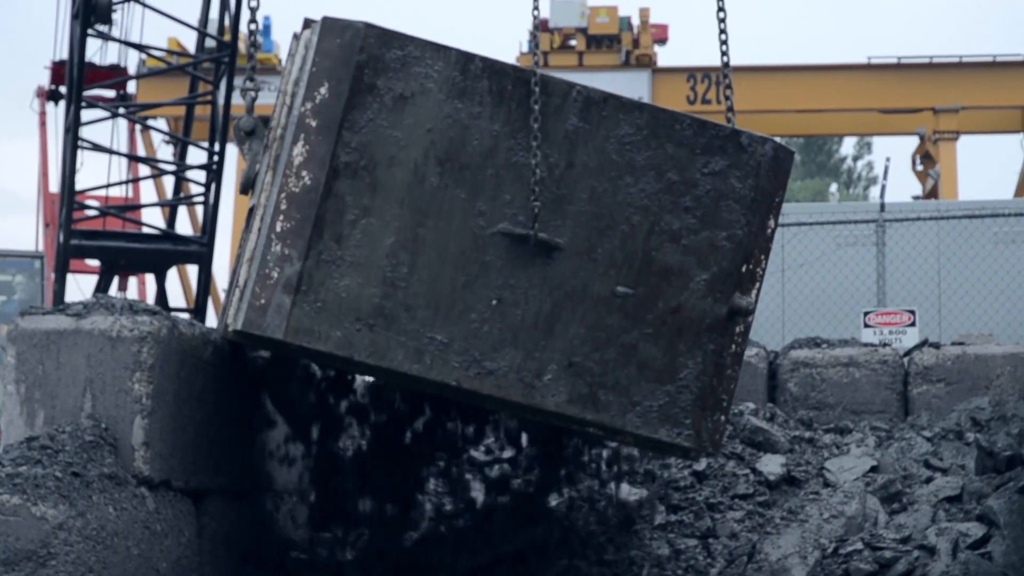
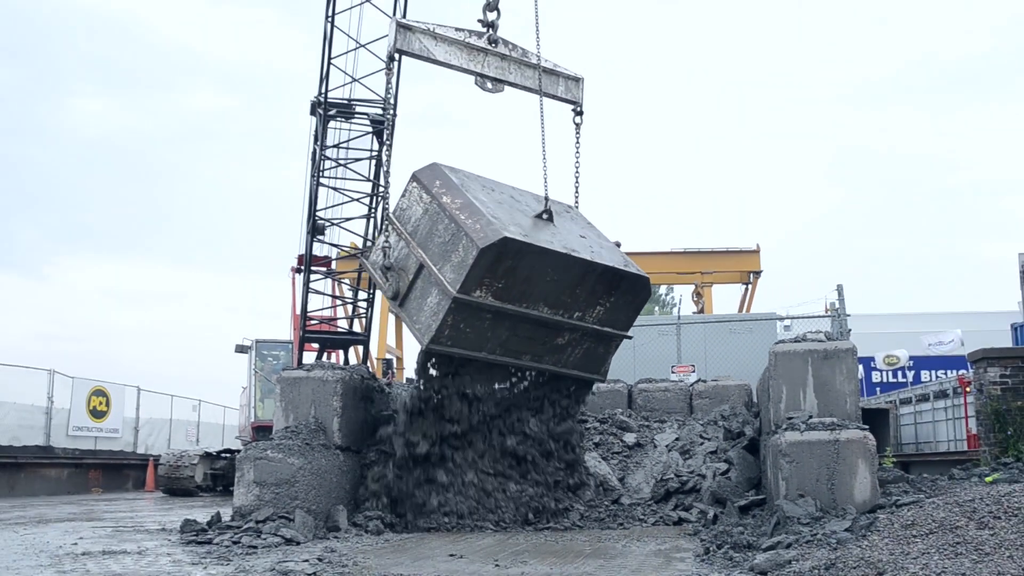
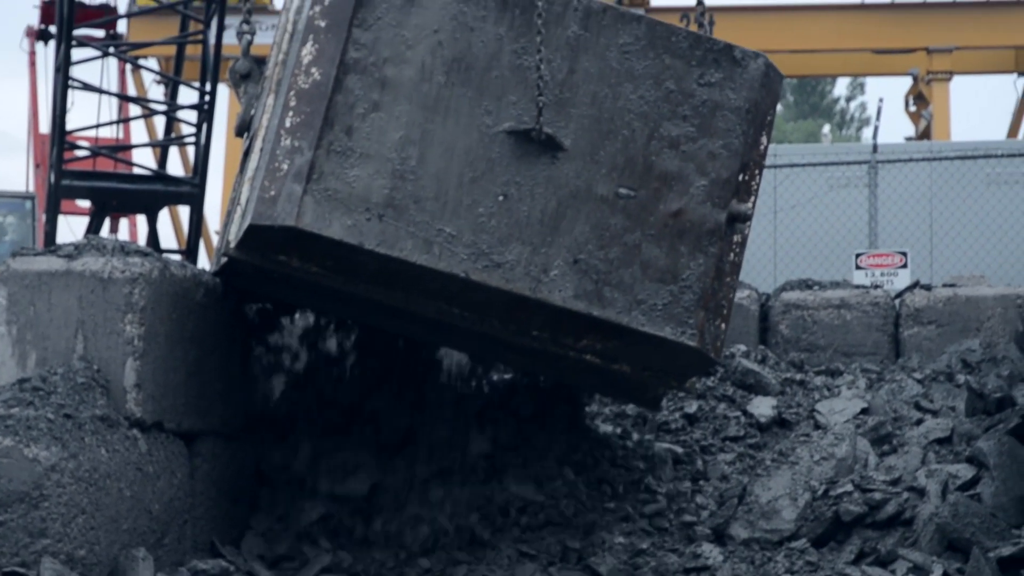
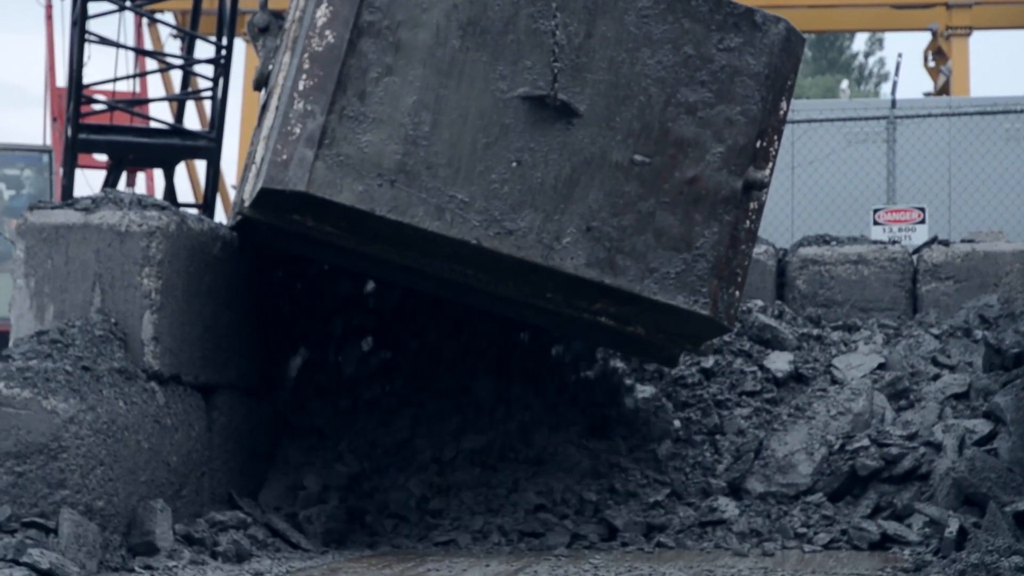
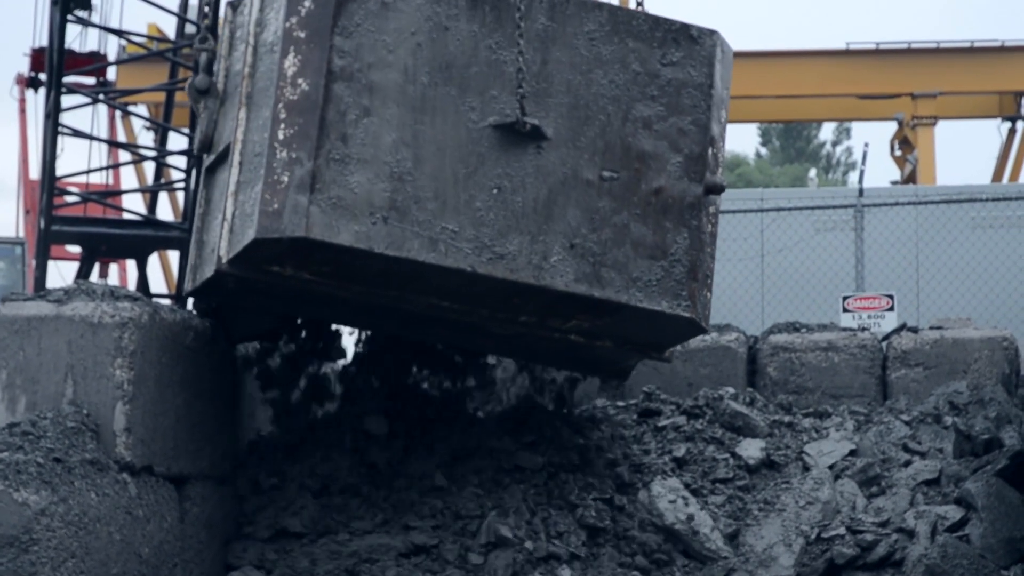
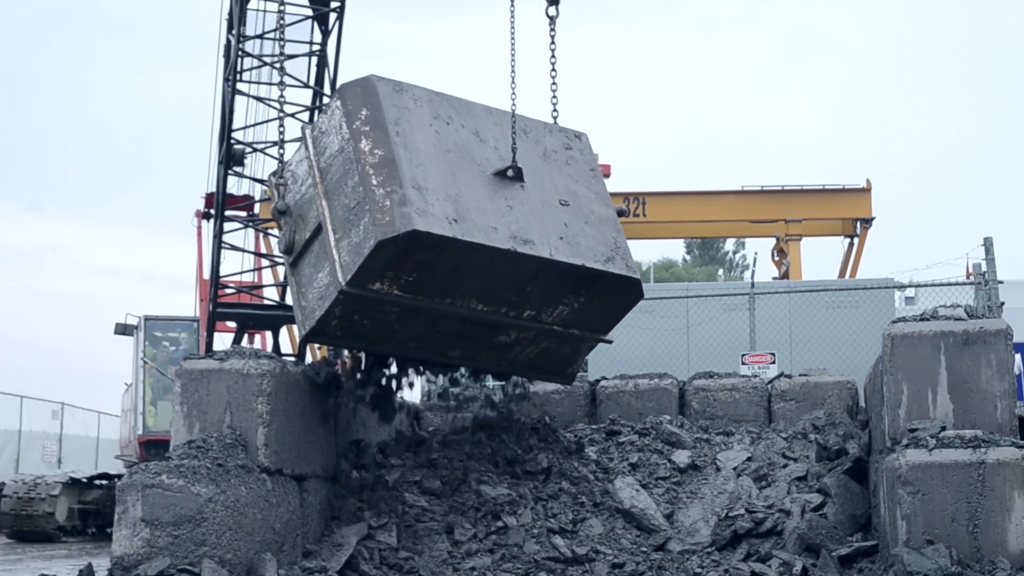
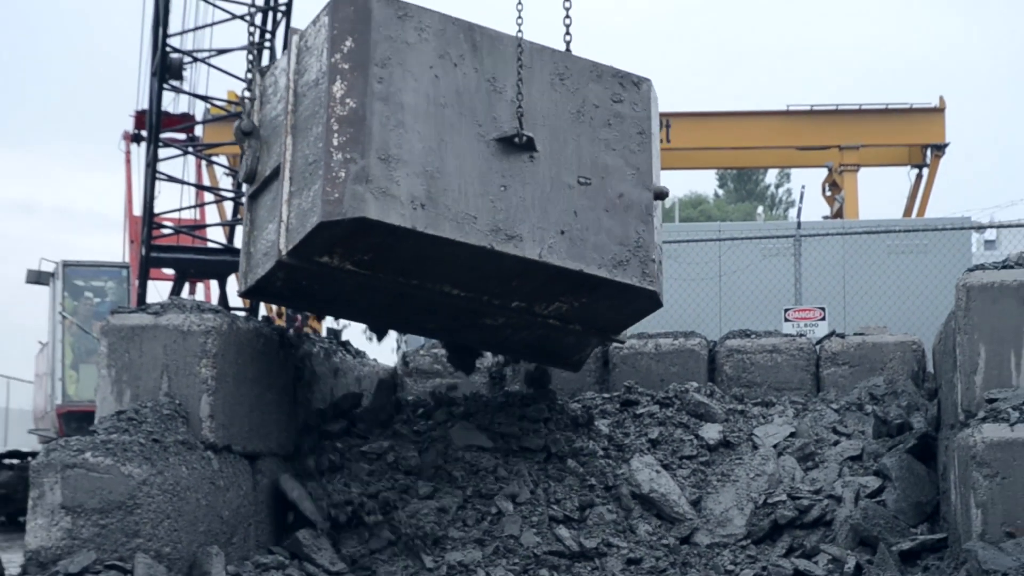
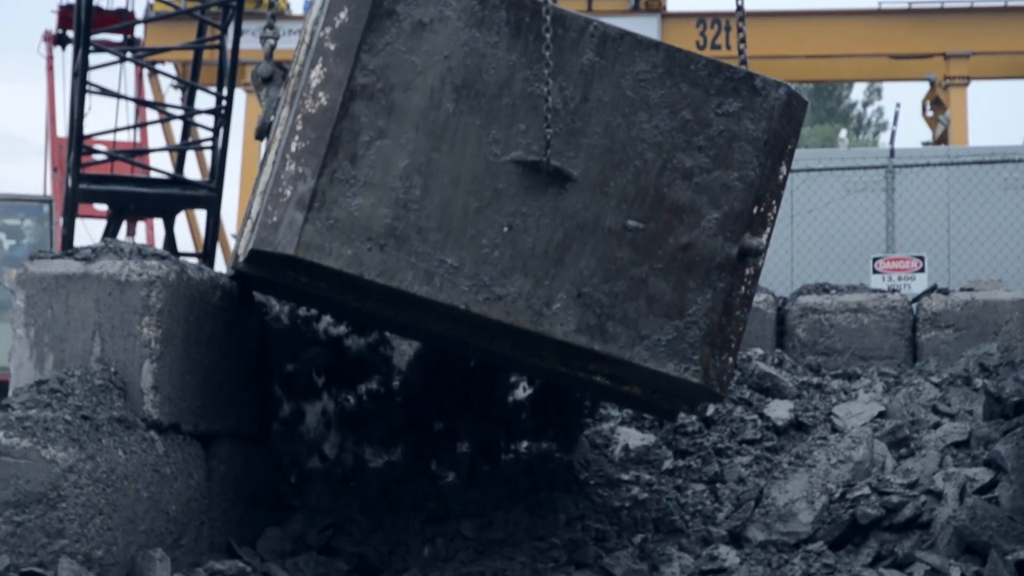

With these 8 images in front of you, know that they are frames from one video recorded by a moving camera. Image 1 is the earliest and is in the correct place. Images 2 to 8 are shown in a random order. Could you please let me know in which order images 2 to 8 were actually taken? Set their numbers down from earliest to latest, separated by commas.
8, 4, 3, 5, 7, 6, 2
